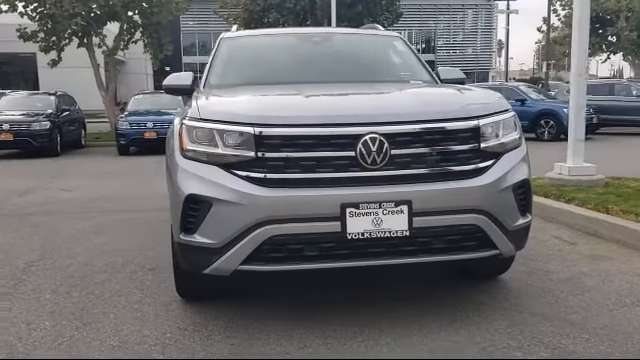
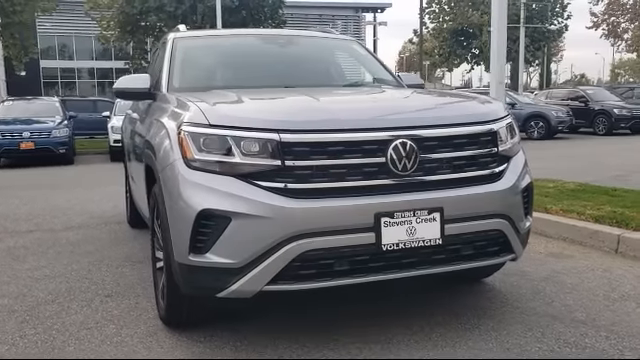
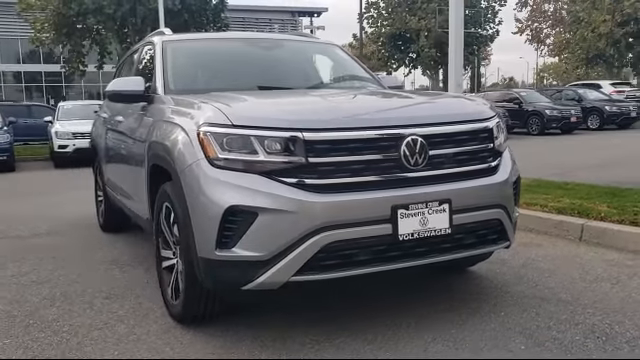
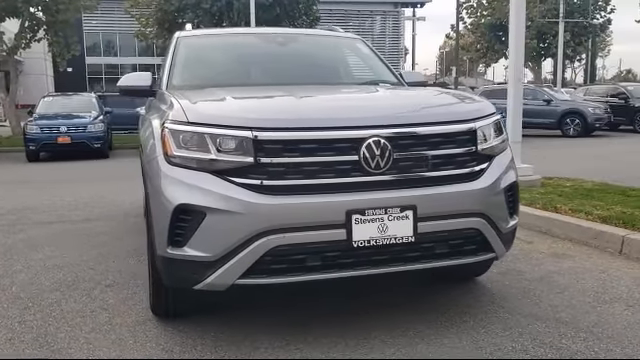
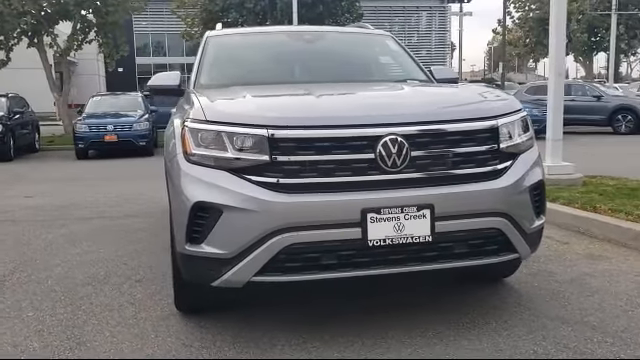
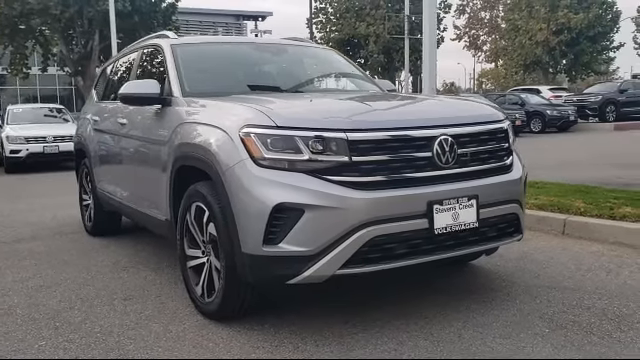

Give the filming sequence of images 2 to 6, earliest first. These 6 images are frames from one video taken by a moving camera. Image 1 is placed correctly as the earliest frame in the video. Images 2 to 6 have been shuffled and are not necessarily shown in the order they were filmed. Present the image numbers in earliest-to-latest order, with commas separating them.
5, 4, 2, 3, 6
